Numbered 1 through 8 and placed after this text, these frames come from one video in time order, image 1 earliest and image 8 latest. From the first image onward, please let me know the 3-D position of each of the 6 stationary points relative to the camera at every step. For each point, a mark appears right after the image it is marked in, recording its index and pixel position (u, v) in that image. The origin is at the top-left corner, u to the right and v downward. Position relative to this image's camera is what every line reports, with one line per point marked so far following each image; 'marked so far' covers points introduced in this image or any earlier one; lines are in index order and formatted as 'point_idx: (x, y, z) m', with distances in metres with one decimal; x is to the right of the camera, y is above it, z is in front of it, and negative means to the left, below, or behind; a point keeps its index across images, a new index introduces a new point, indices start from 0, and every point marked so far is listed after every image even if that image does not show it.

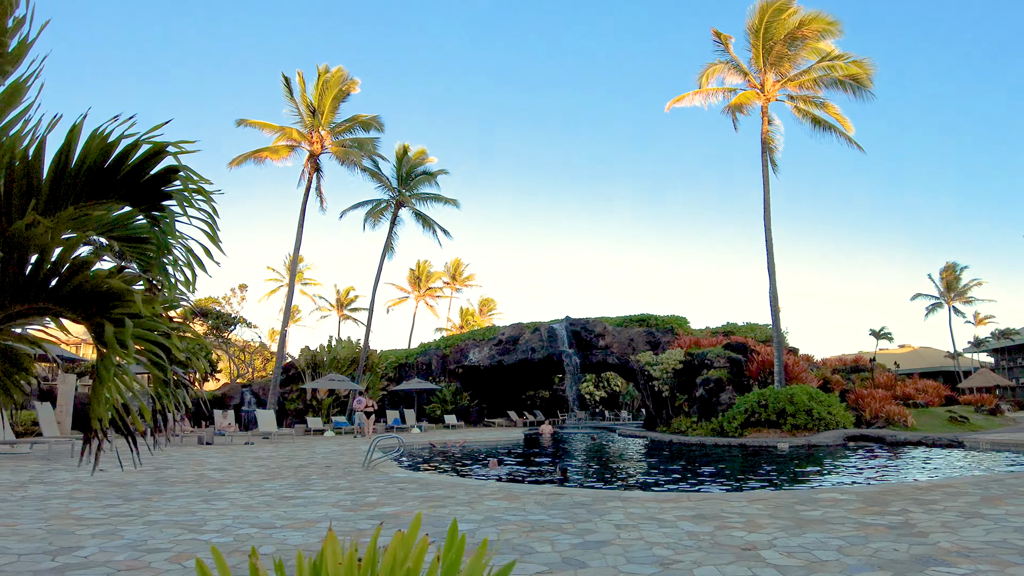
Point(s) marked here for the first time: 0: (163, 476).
0: (-7.0, -3.7, +12.4) m
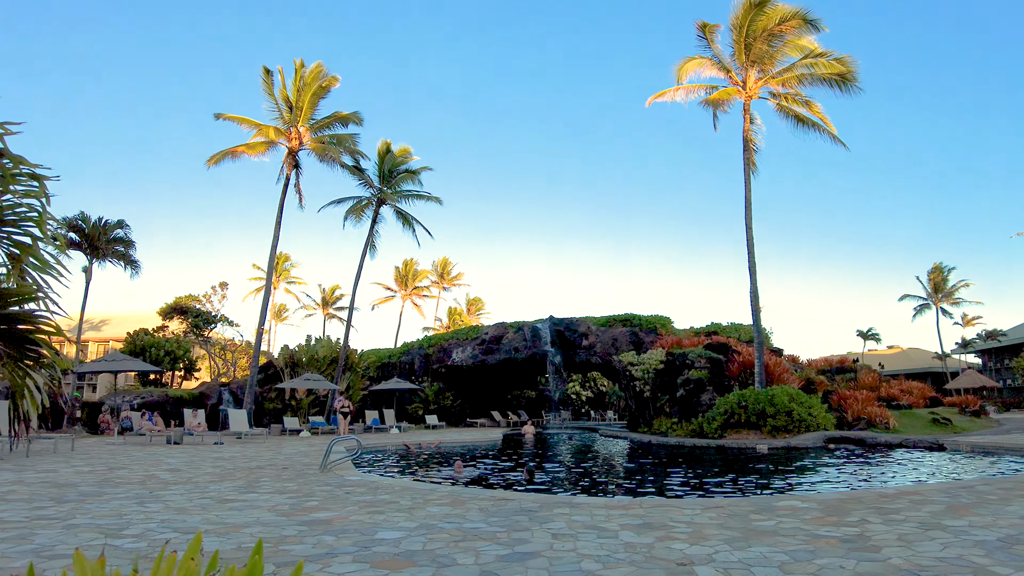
0: (-7.7, -3.6, +11.9) m
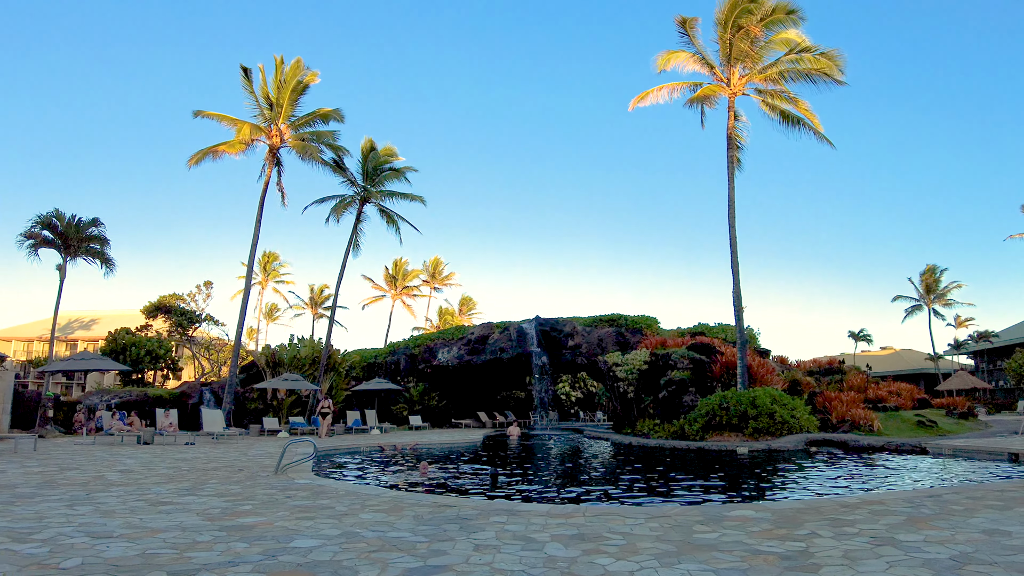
0: (-8.4, -3.5, +11.4) m
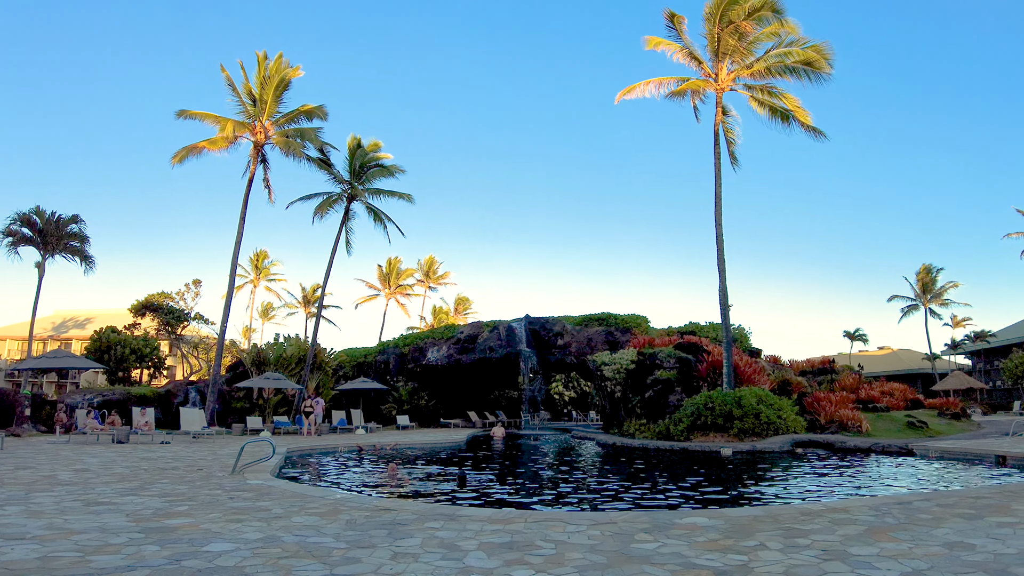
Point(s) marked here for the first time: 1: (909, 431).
0: (-9.0, -3.4, +11.0) m
1: (+12.2, -4.4, +19.1) m
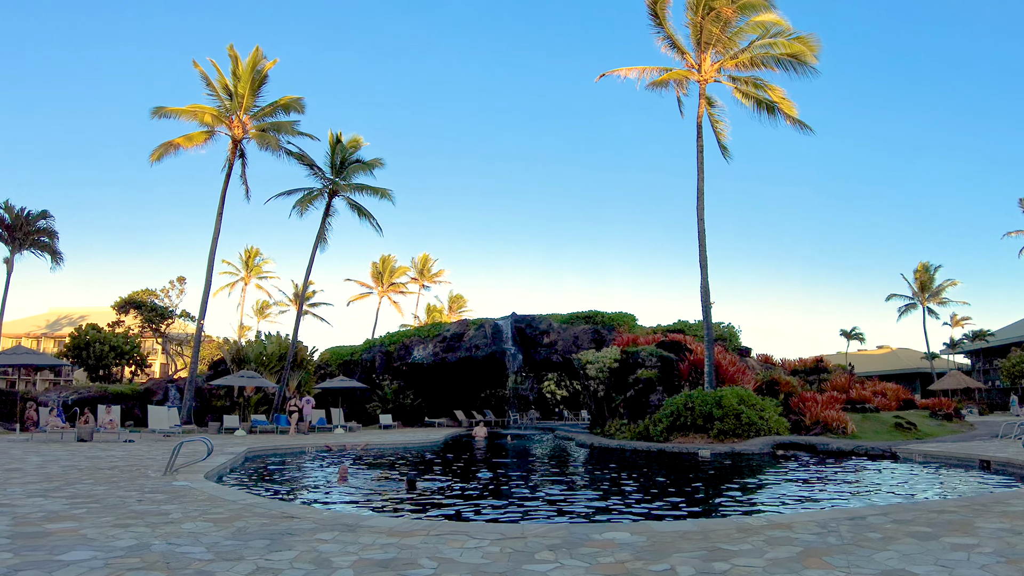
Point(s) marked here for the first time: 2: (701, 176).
0: (-9.8, -3.3, +10.4) m
1: (+11.4, -4.3, +18.4) m
2: (+6.0, +3.6, +19.7) m
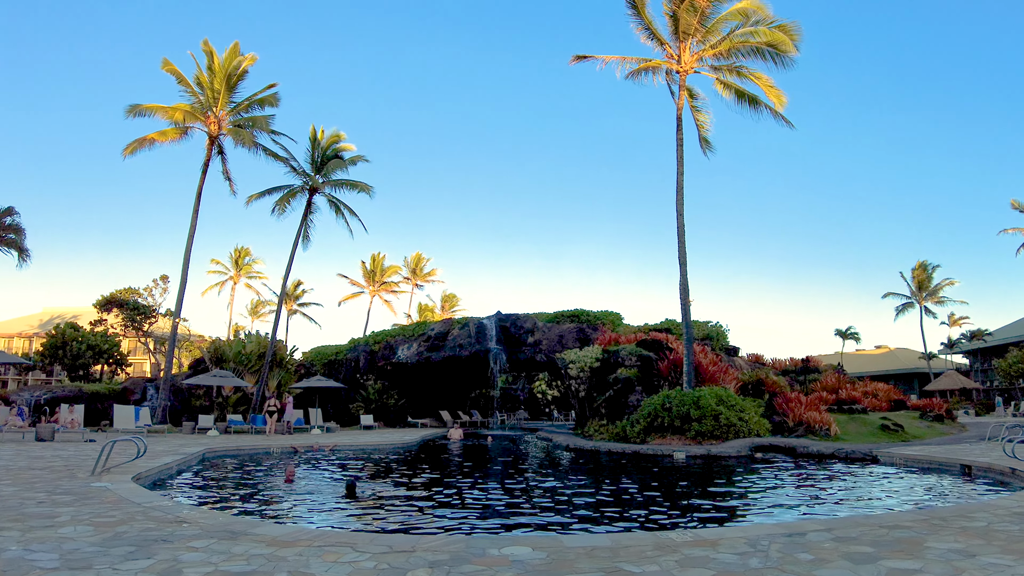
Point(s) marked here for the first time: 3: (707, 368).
0: (-10.6, -3.2, +9.8) m
1: (+10.6, -4.2, +17.7) m
2: (+5.2, +3.7, +19.0) m
3: (+6.2, -2.5, +19.7) m
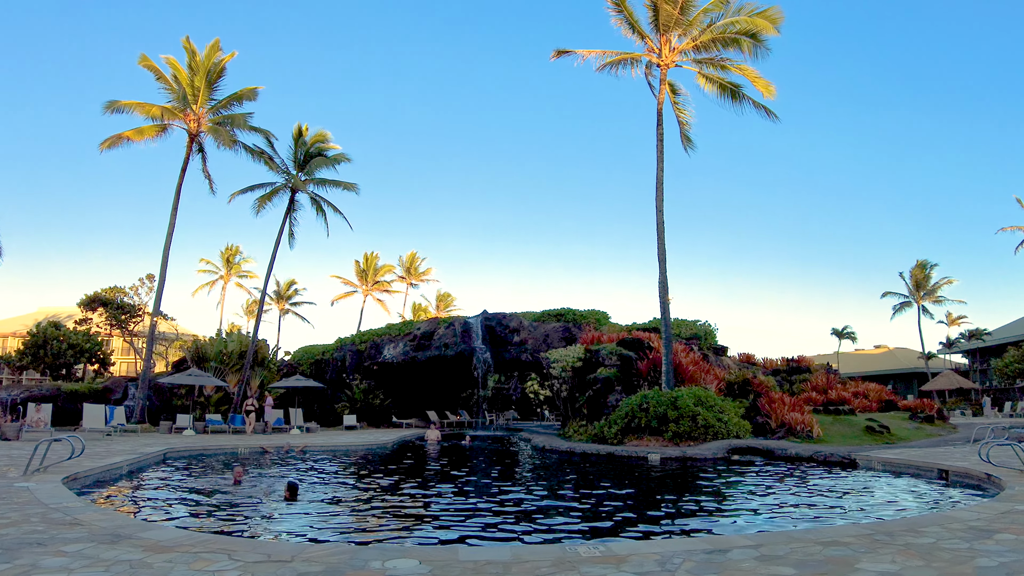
0: (-11.4, -3.1, +9.3) m
1: (+9.8, -4.1, +17.2) m
2: (+4.5, +3.8, +18.5) m
3: (+5.5, -2.5, +19.2) m
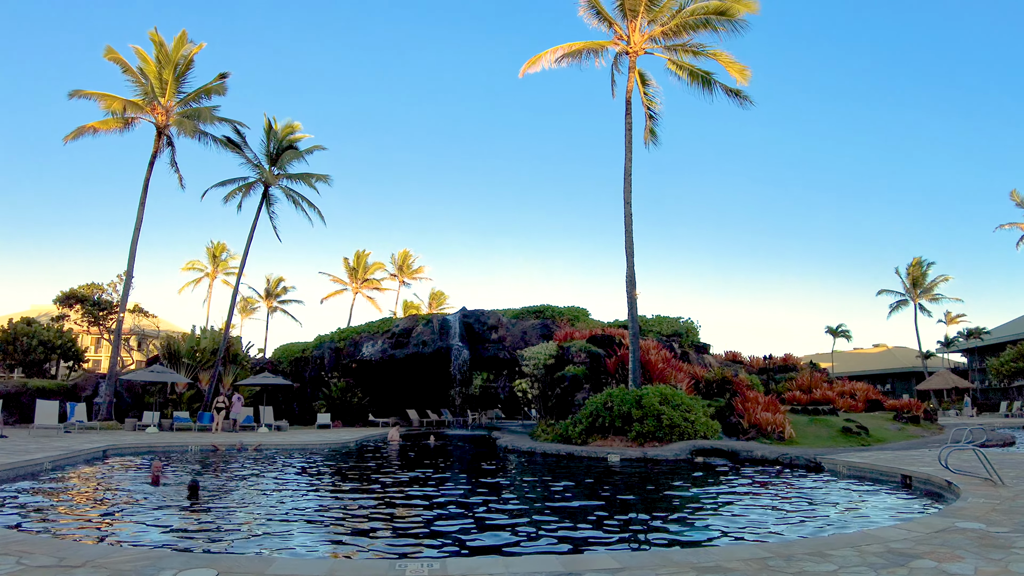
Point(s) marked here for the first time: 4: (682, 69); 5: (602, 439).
0: (-12.5, -2.9, +8.6) m
1: (+8.7, -3.9, +16.3) m
2: (+3.4, +3.9, +17.7) m
3: (+4.4, -2.3, +18.3) m
4: (+5.3, +6.8, +18.9) m
5: (+2.4, -4.0, +16.3) m
